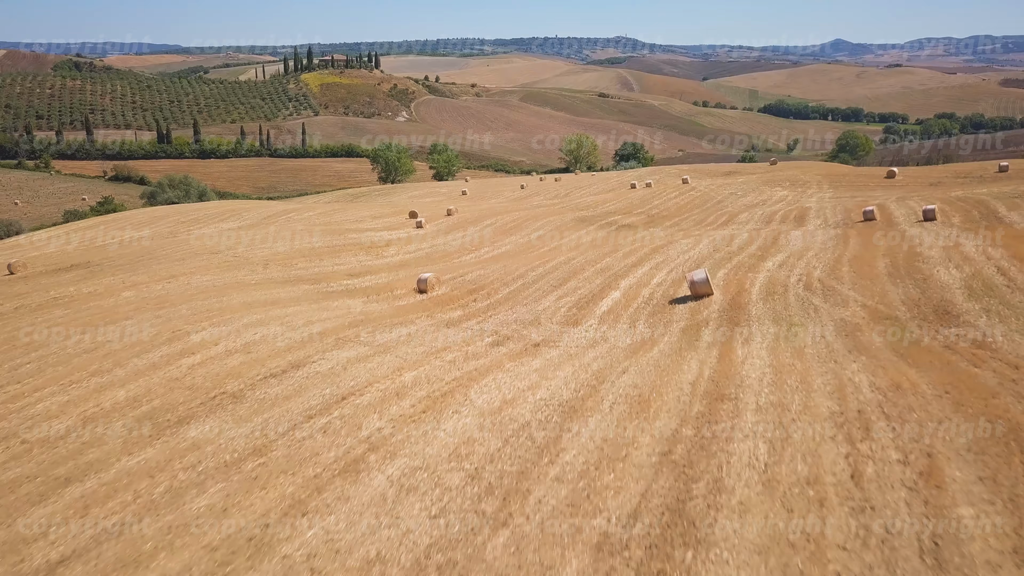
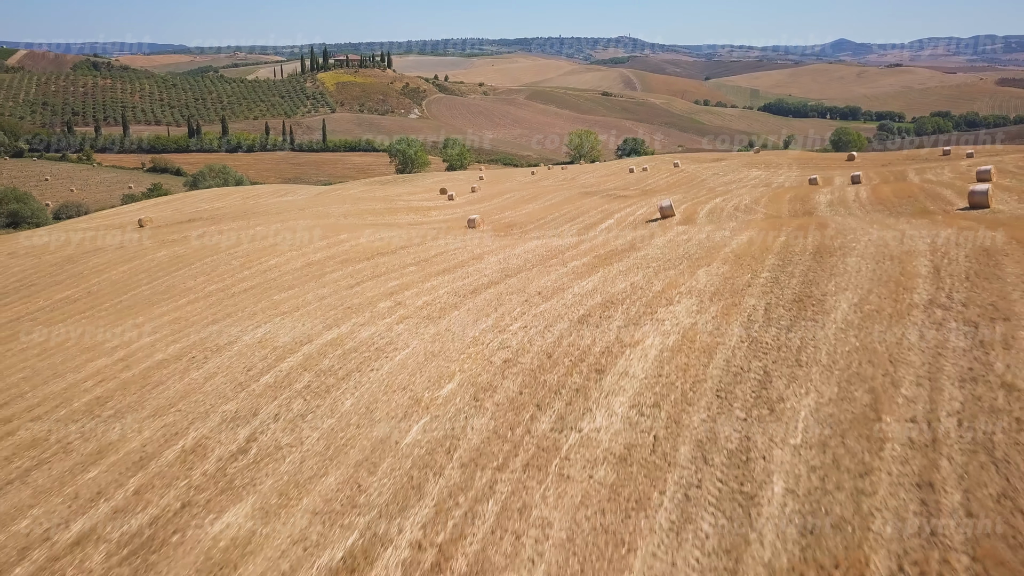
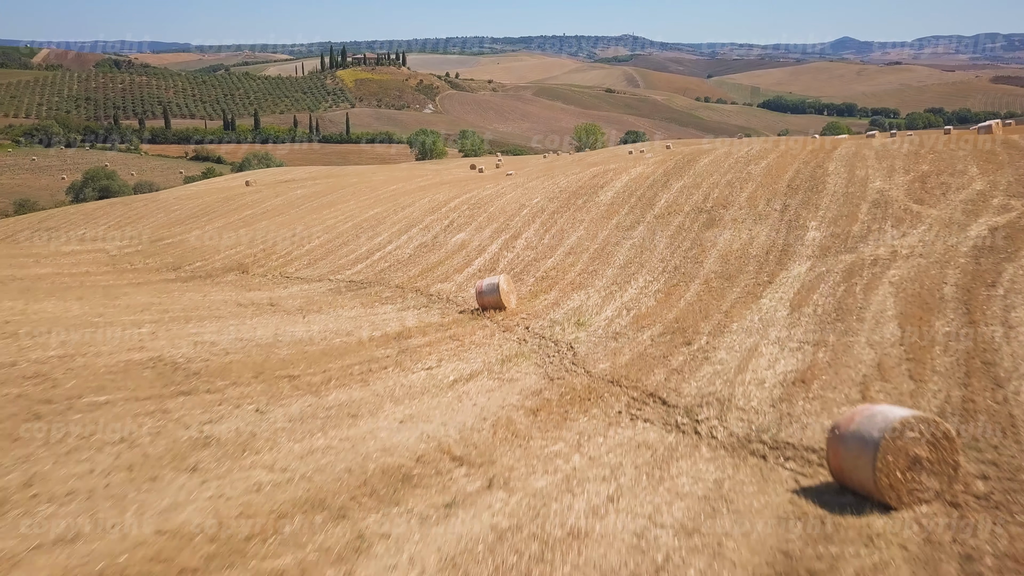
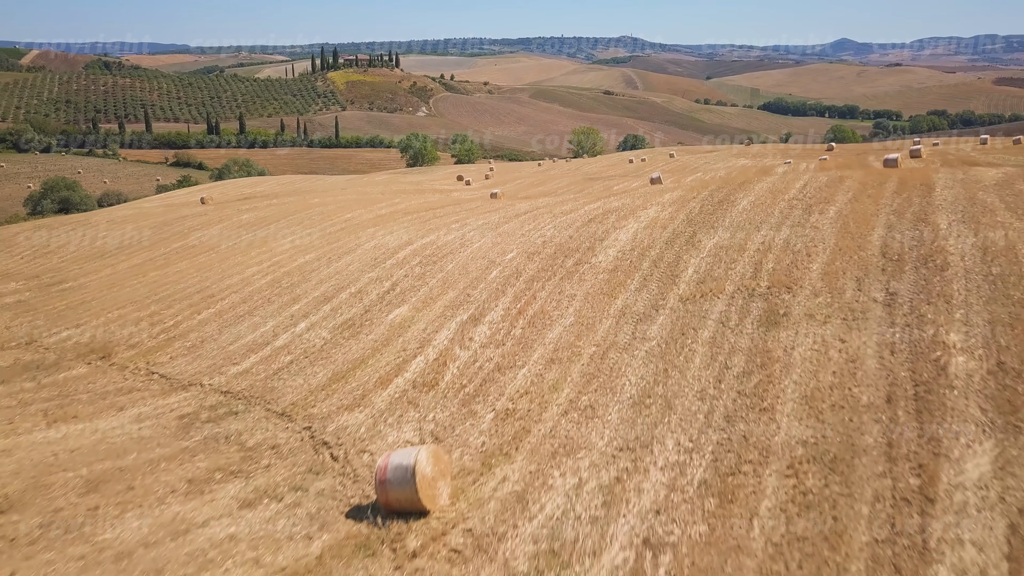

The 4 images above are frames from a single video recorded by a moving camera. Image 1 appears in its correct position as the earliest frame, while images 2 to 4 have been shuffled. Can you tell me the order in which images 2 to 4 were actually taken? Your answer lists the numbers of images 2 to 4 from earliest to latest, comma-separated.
2, 4, 3
